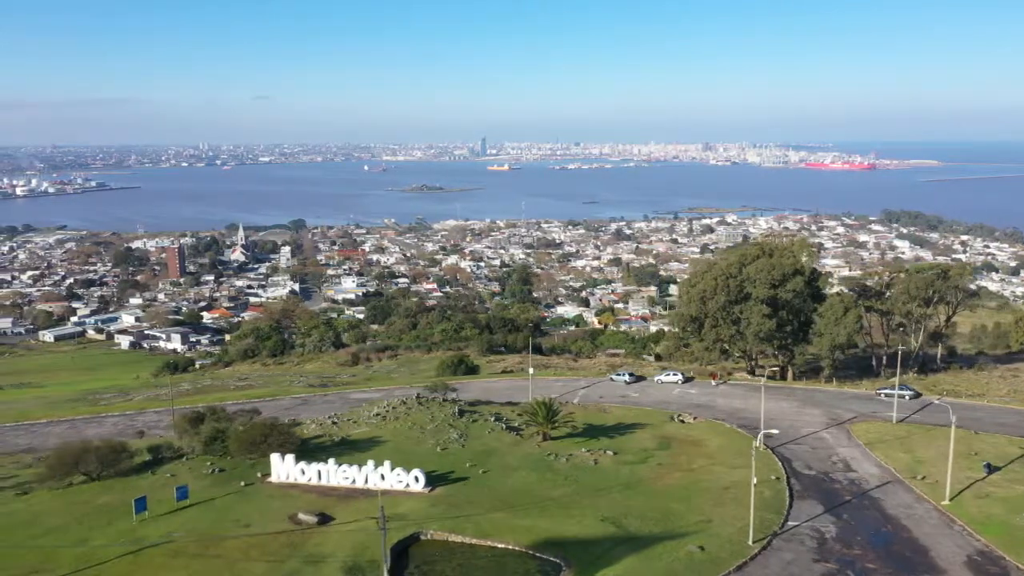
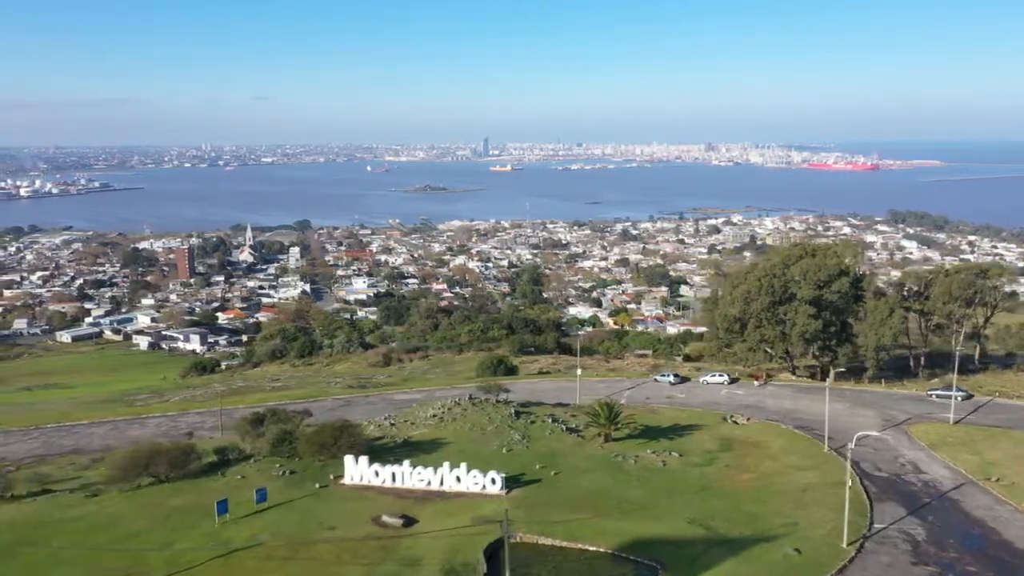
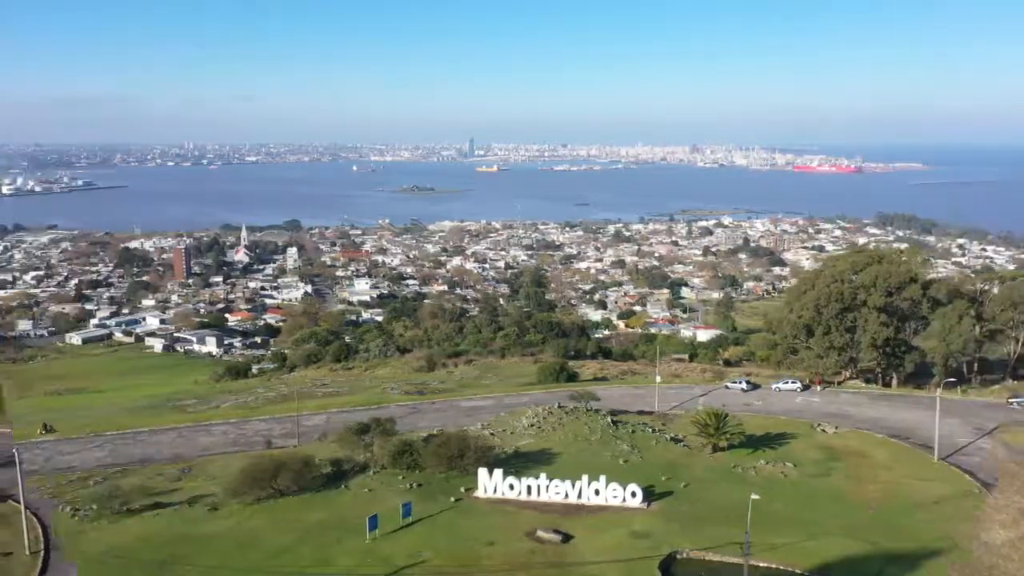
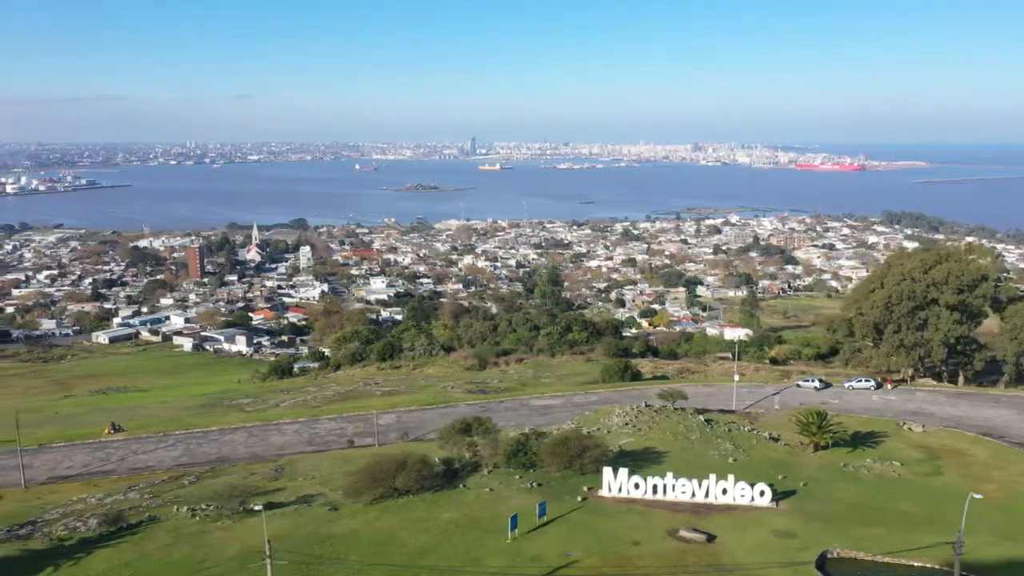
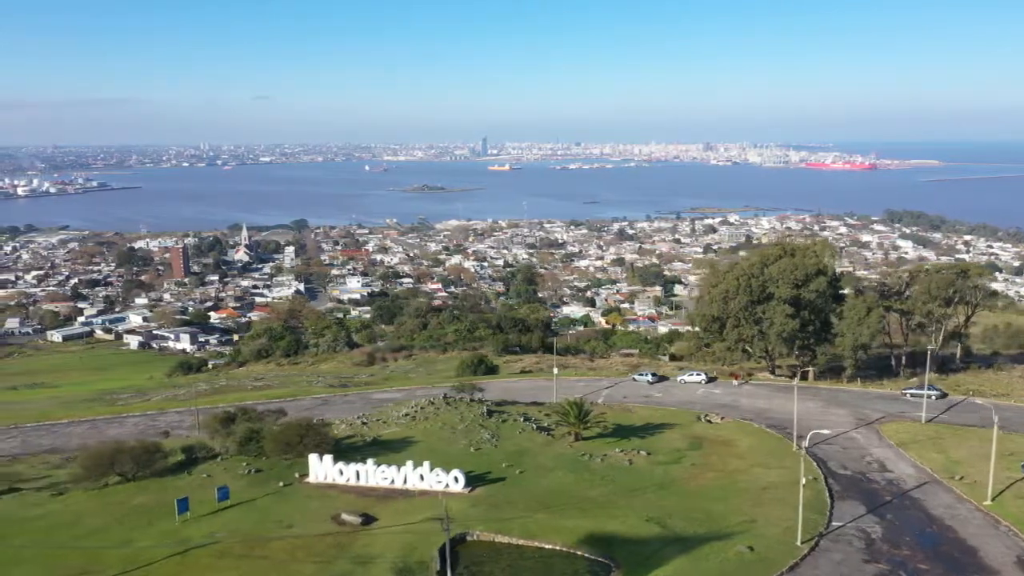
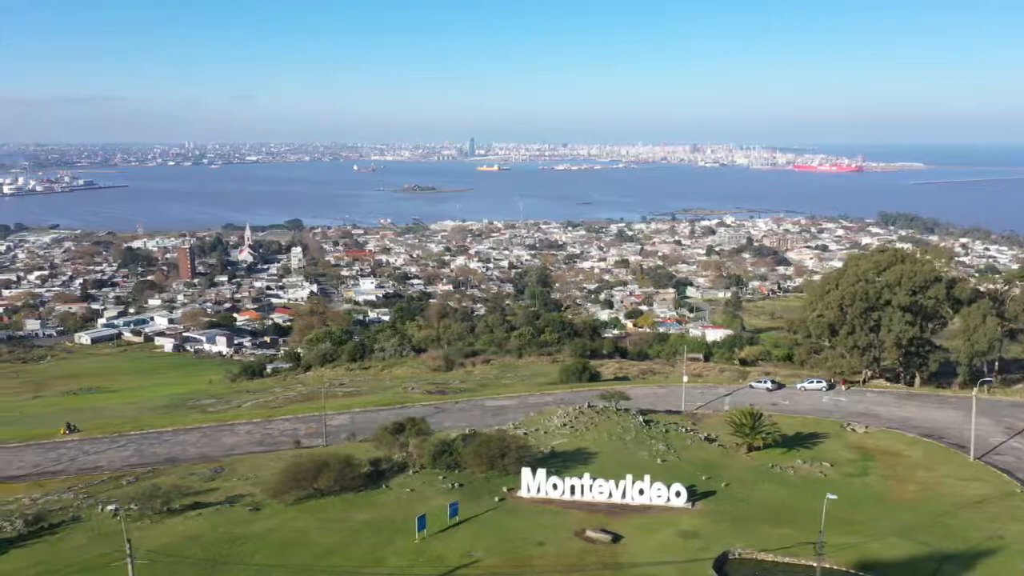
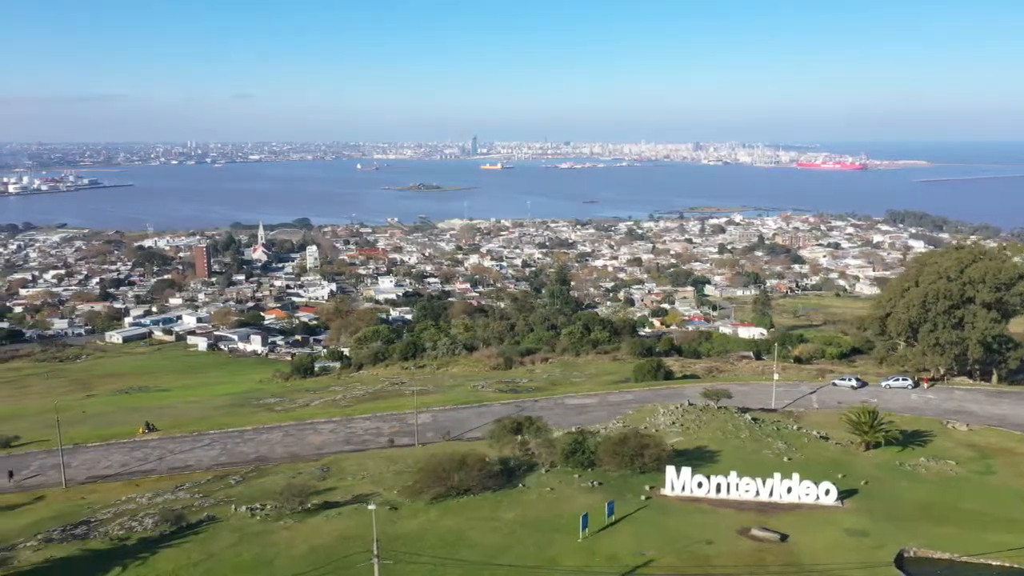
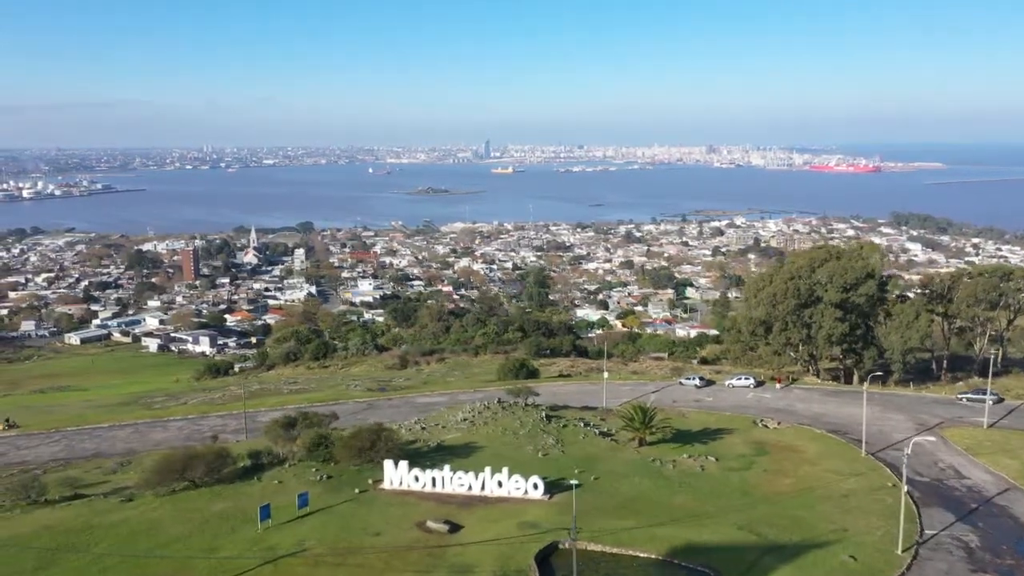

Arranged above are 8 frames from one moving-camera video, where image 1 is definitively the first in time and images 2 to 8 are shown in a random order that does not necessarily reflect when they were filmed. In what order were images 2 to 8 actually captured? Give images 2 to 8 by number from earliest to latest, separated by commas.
5, 2, 8, 3, 6, 4, 7
